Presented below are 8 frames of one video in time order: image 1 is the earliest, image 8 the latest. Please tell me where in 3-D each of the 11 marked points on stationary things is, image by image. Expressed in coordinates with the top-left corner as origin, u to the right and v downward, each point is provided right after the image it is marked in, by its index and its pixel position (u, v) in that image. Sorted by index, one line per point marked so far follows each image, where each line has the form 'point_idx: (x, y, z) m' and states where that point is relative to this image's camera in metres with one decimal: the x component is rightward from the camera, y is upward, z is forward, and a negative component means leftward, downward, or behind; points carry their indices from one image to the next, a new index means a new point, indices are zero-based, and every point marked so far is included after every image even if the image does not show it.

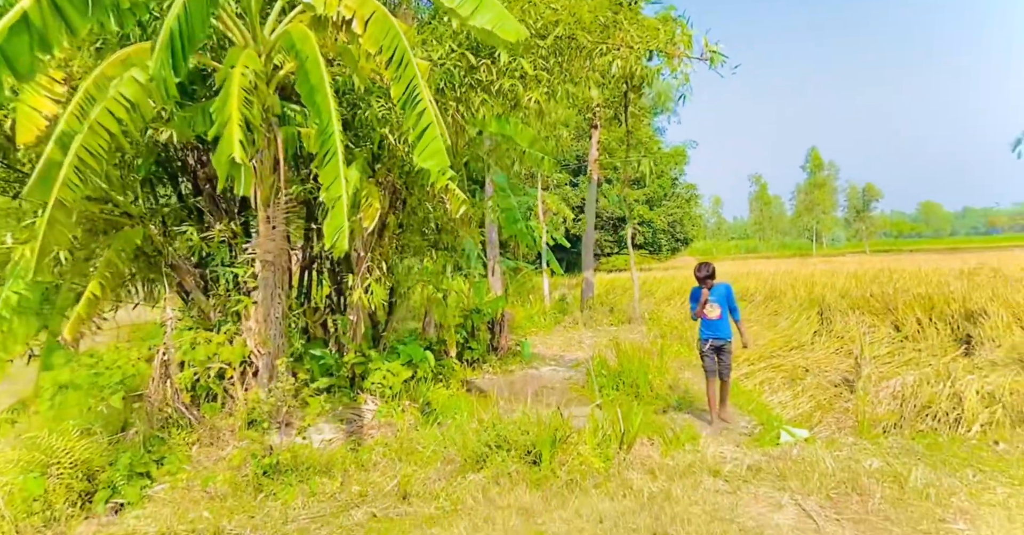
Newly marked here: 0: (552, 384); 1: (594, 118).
0: (+0.4, -1.1, +7.0) m
1: (+1.2, +2.2, +11.2) m
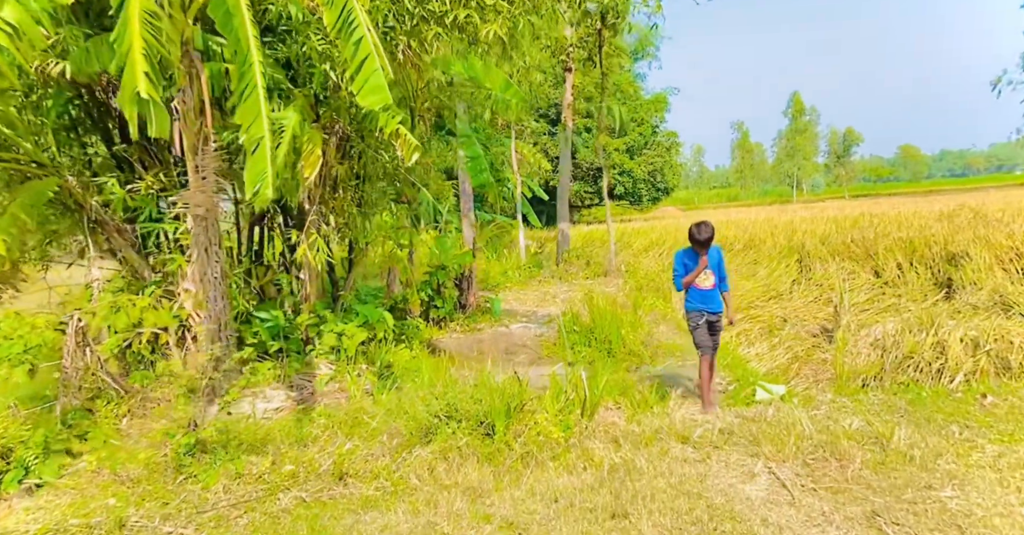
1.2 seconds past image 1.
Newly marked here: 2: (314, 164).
0: (+0.1, -0.7, +6.7) m
1: (+0.8, +2.9, +10.7) m
2: (-1.3, +0.7, +4.7) m
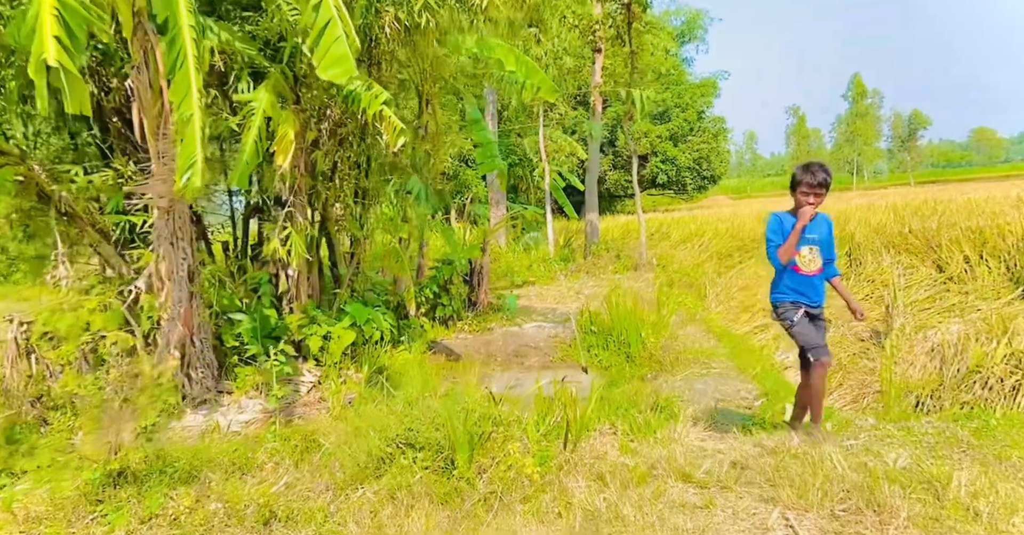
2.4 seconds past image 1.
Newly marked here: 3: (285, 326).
0: (+0.2, -0.6, +6.2) m
1: (+1.1, +3.0, +10.0) m
2: (-1.3, +0.7, +4.3) m
3: (-1.4, -0.4, +4.9) m
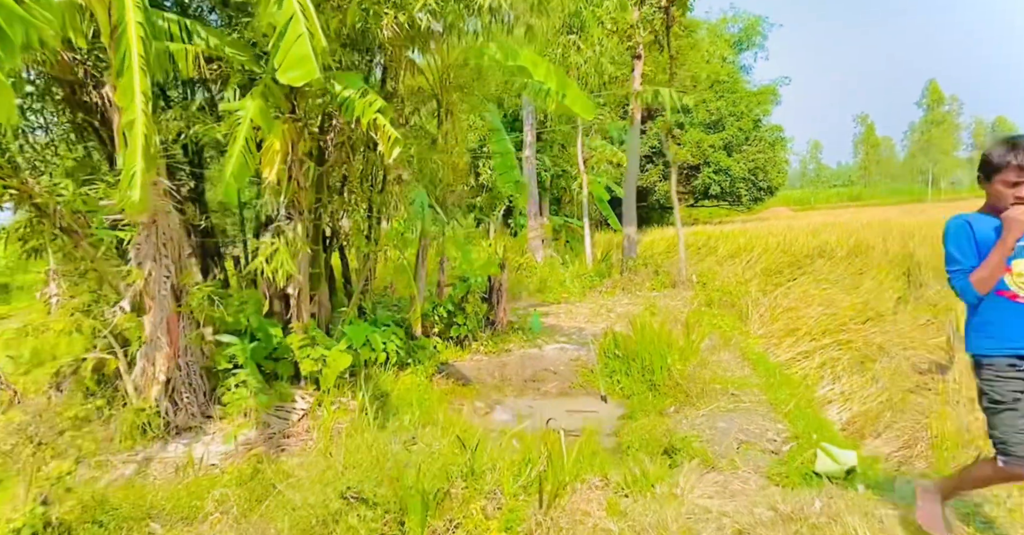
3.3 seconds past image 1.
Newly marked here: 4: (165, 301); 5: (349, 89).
0: (+0.3, -0.8, +5.8) m
1: (+1.6, +2.8, +9.6) m
2: (-1.3, +0.6, +4.0) m
3: (-1.4, -0.5, +4.6) m
4: (-1.9, -0.2, +4.0) m
5: (-0.9, +1.0, +4.1) m
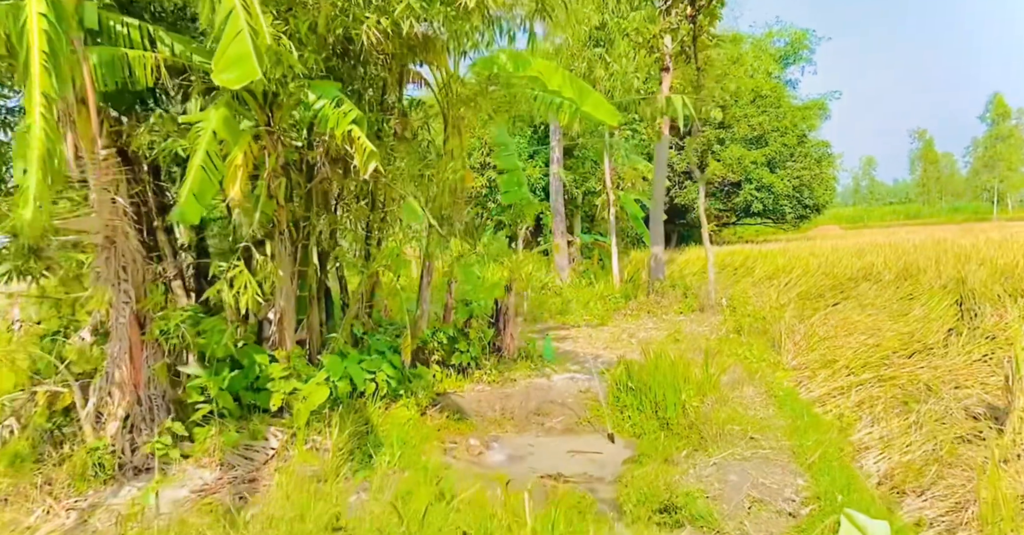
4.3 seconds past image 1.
0: (+0.4, -1.0, +5.3) m
1: (+1.9, +2.6, +9.1) m
2: (-1.3, +0.4, +3.7) m
3: (-1.4, -0.6, +4.3) m
4: (-1.9, -0.3, +3.7) m
5: (-1.0, +0.9, +3.7) m
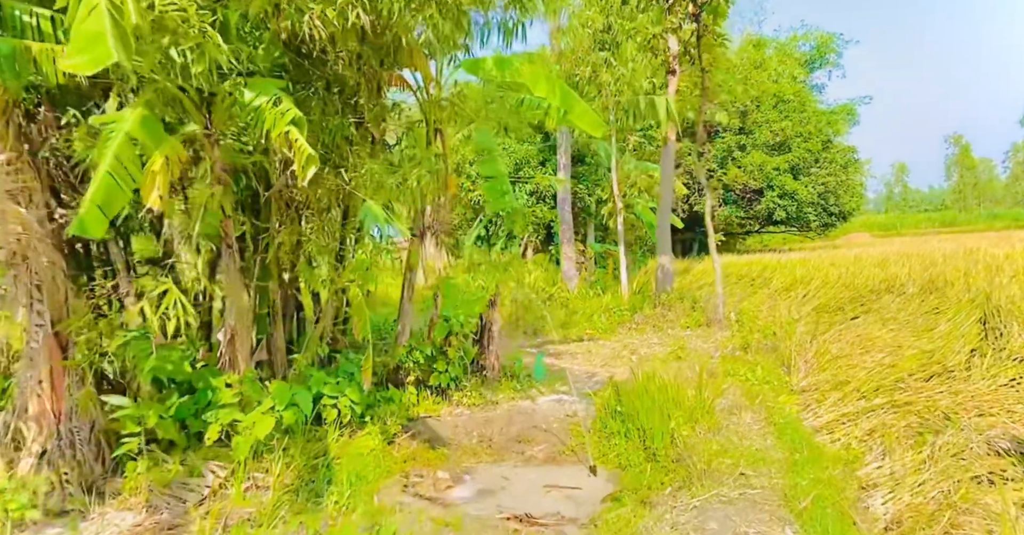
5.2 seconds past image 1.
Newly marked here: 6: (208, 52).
0: (+0.2, -1.1, +4.9) m
1: (+1.9, +2.4, +8.7) m
2: (-1.5, +0.4, +3.3) m
3: (-1.6, -0.7, +3.9) m
4: (-2.1, -0.4, +3.3) m
5: (-1.2, +0.8, +3.4) m
6: (-1.3, +0.9, +3.1) m
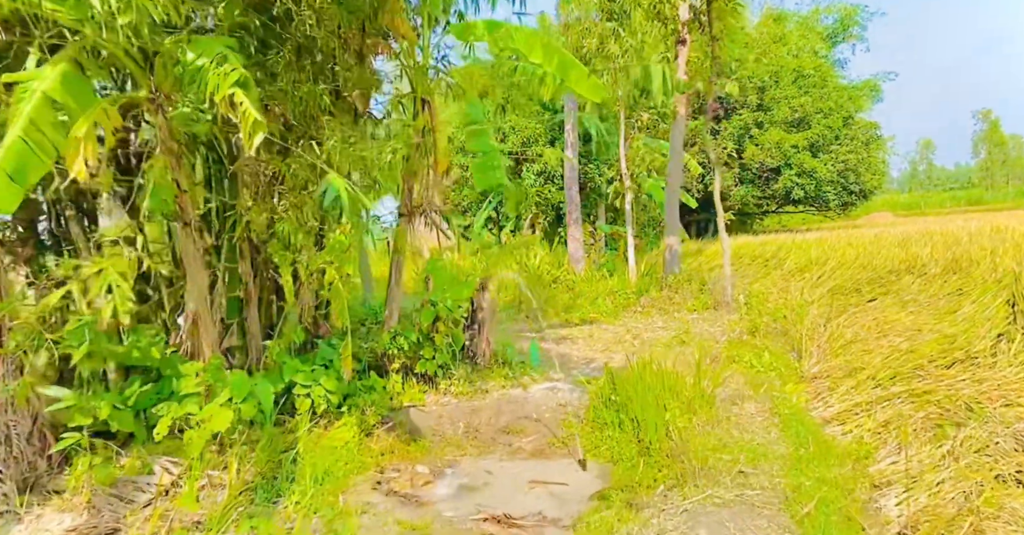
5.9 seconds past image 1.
0: (+0.1, -0.9, +4.6) m
1: (+1.9, +2.6, +8.3) m
2: (-1.7, +0.4, +3.0) m
3: (-1.7, -0.6, +3.7) m
4: (-2.2, -0.3, +3.1) m
5: (-1.3, +0.9, +3.1) m
6: (-1.4, +1.0, +2.8) m
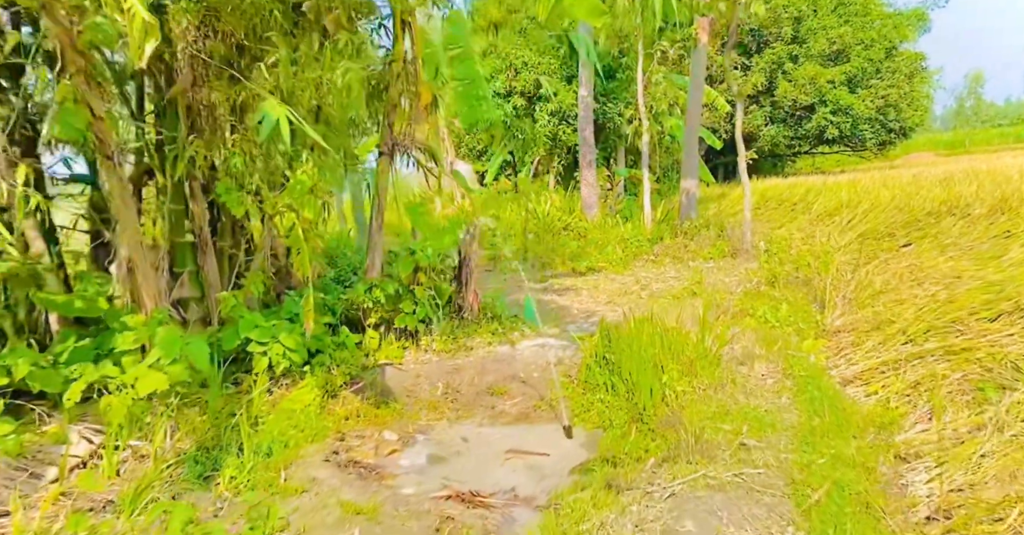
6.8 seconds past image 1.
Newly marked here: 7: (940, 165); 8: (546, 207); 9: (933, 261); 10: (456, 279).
0: (+0.1, -0.6, +4.2) m
1: (+1.9, +3.2, +7.5) m
2: (-1.8, +0.6, +2.6) m
3: (-1.8, -0.4, +3.3) m
4: (-2.4, -0.1, +2.7) m
5: (-1.4, +1.1, +2.6) m
6: (-1.6, +1.2, +2.3) m
7: (+6.5, +1.6, +11.5) m
8: (+0.4, +0.7, +8.7) m
9: (+3.0, 0.0, +5.3) m
10: (-0.4, -0.1, +4.9) m
